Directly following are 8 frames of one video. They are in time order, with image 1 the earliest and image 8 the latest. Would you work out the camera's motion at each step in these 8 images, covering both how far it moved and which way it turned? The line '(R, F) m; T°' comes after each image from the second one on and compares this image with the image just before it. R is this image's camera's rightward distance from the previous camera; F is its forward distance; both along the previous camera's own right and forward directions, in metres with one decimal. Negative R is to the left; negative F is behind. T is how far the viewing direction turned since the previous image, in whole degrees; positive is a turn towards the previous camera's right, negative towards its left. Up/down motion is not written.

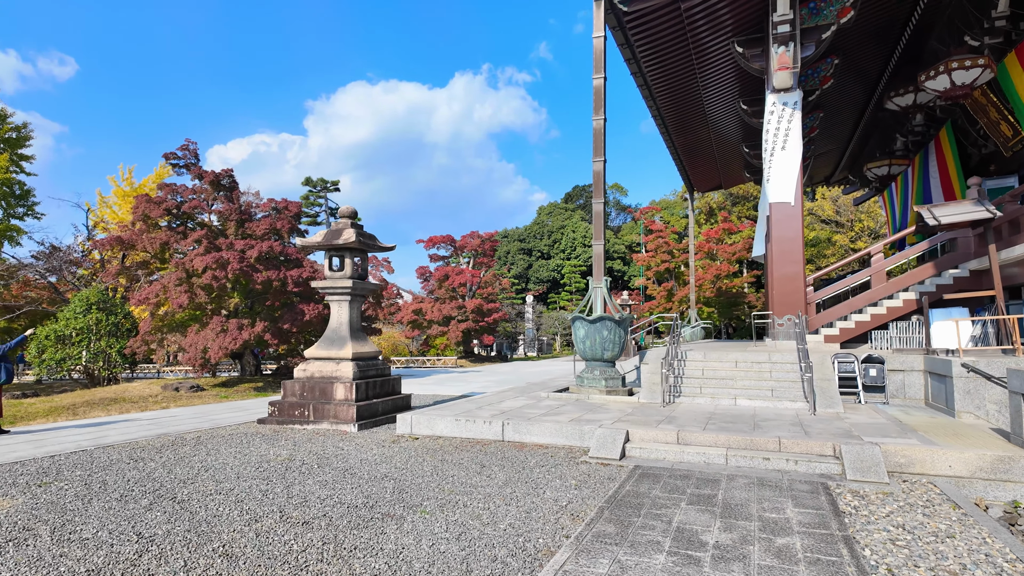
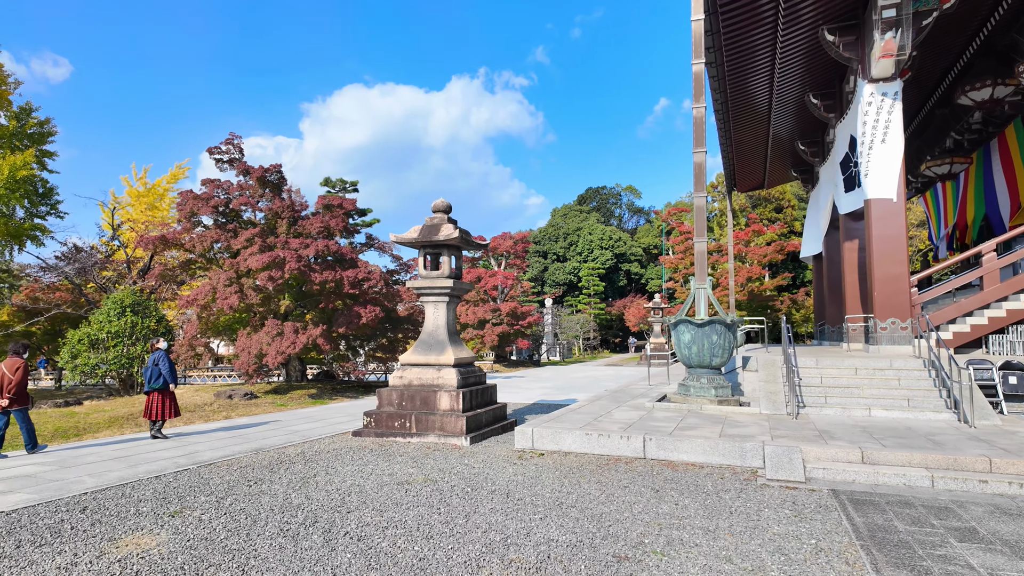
(-1.3, +0.6) m; 0°
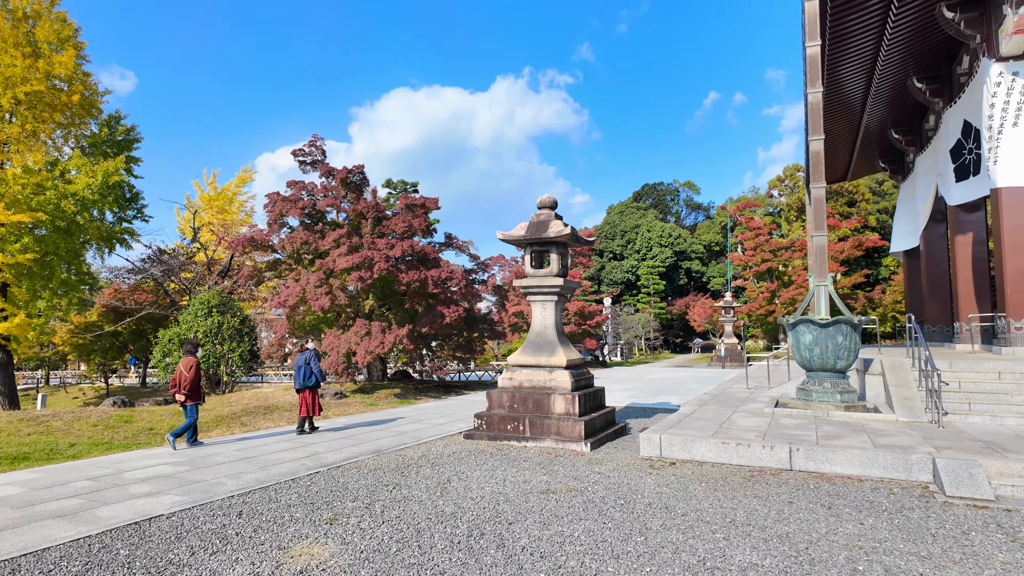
(-0.7, +0.2) m; -4°
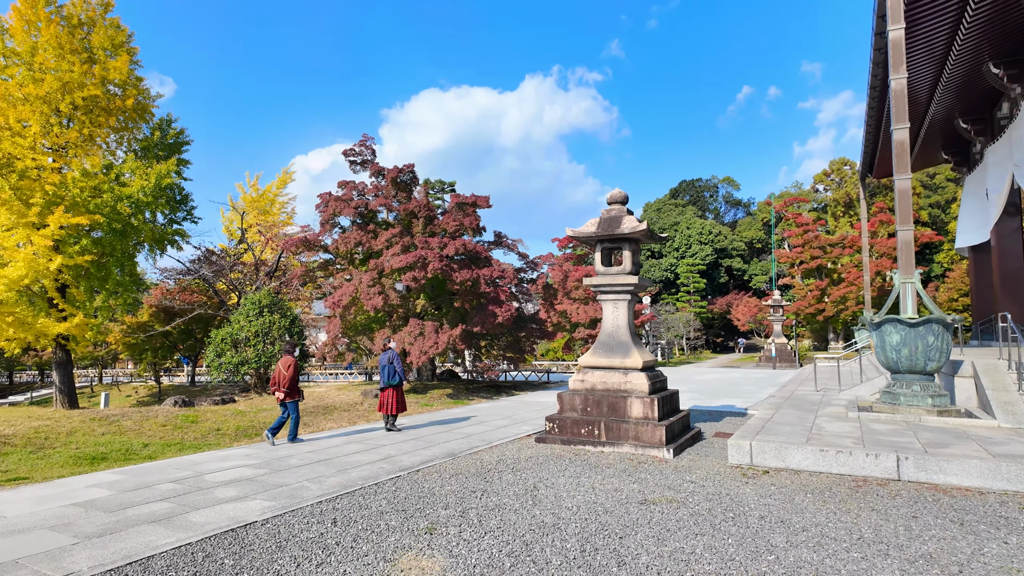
(-0.4, +0.2) m; -3°
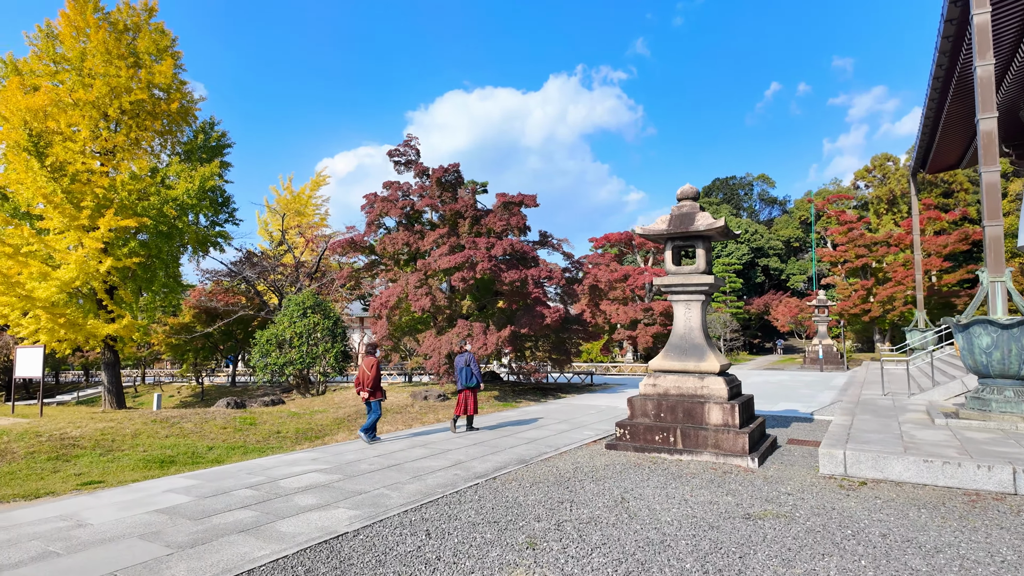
(-0.4, +0.2) m; -2°
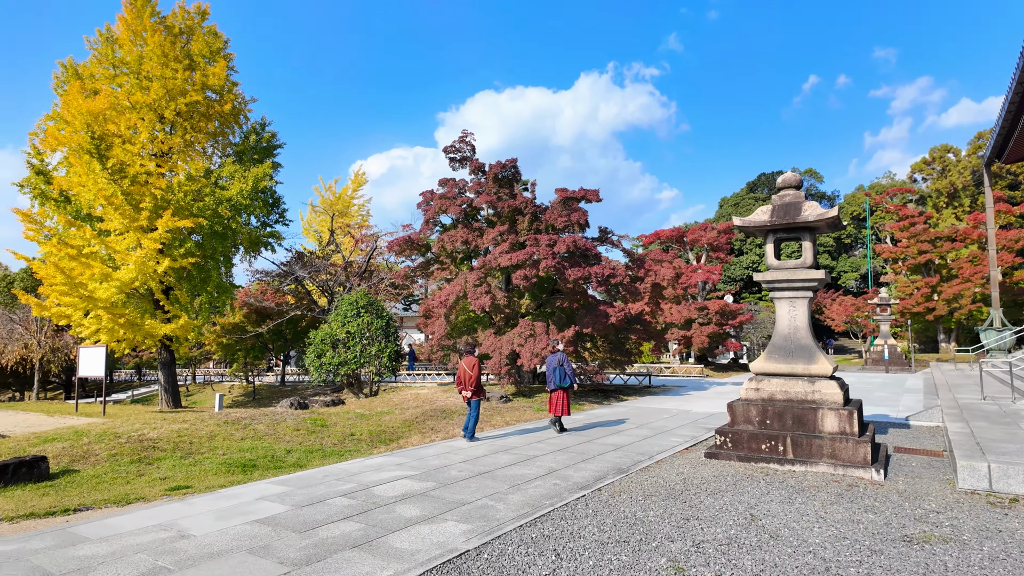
(-0.5, +0.3) m; -3°
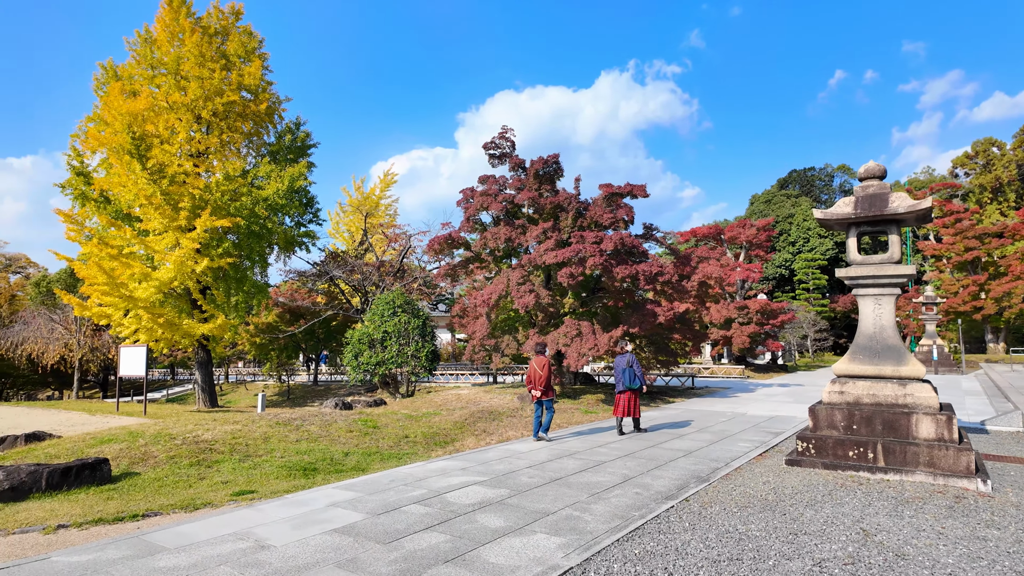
(-0.4, +0.2) m; -2°
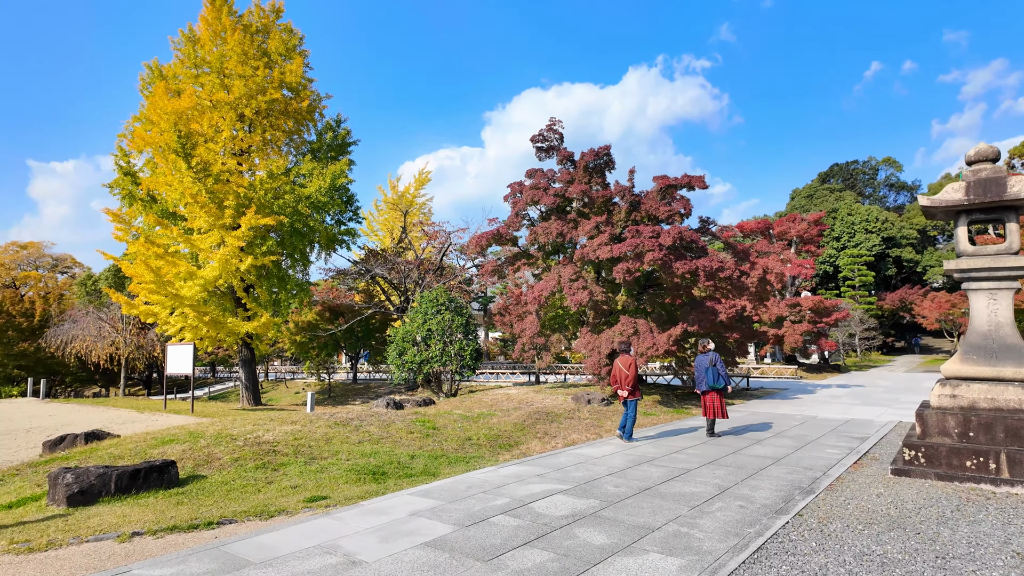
(-0.4, +0.3) m; -3°
